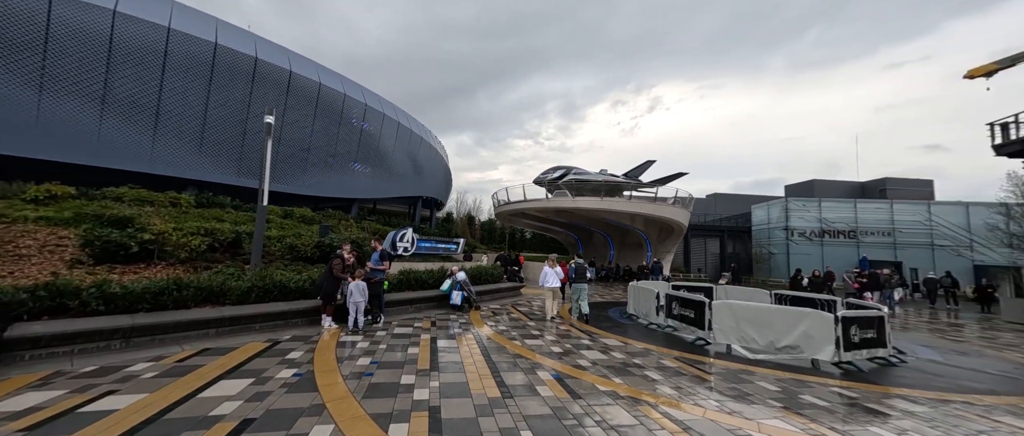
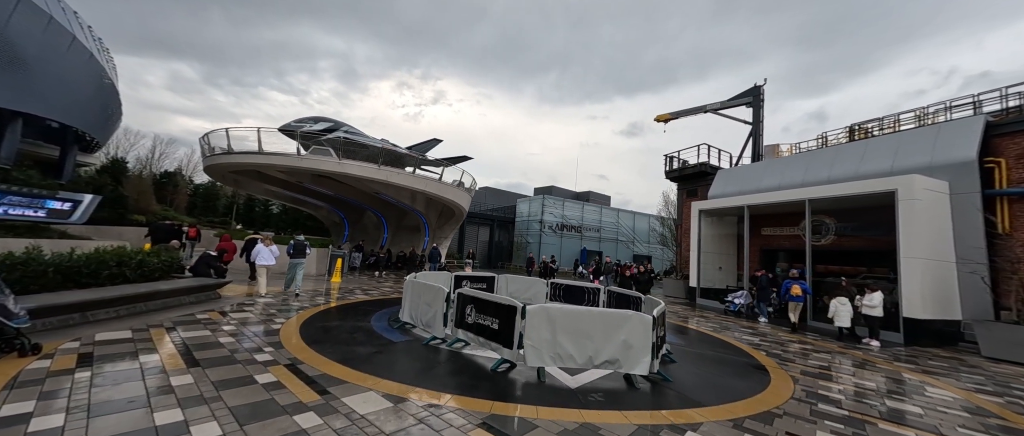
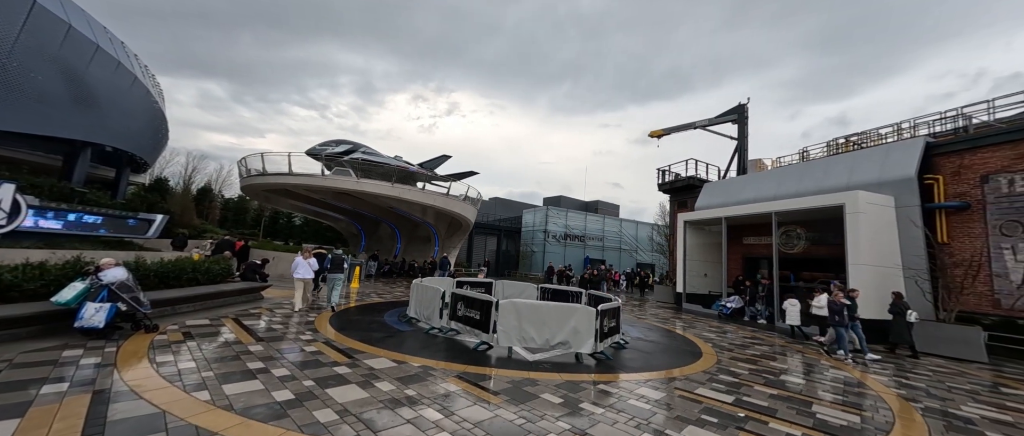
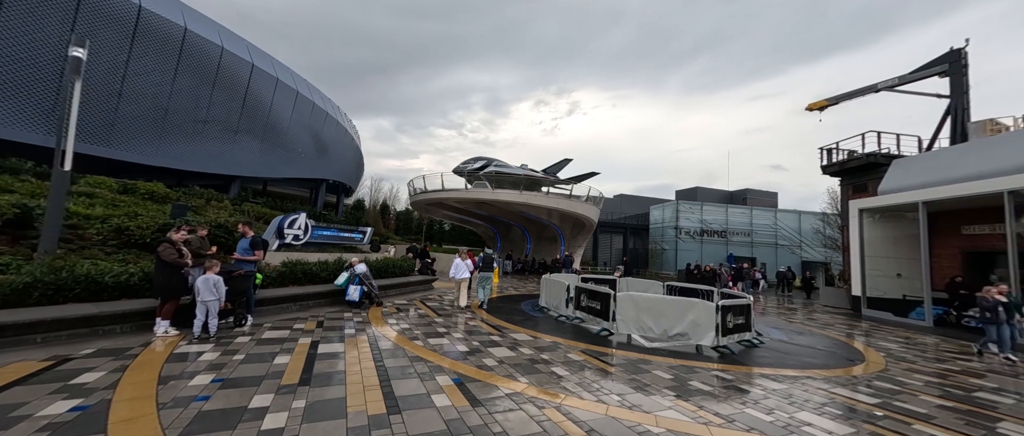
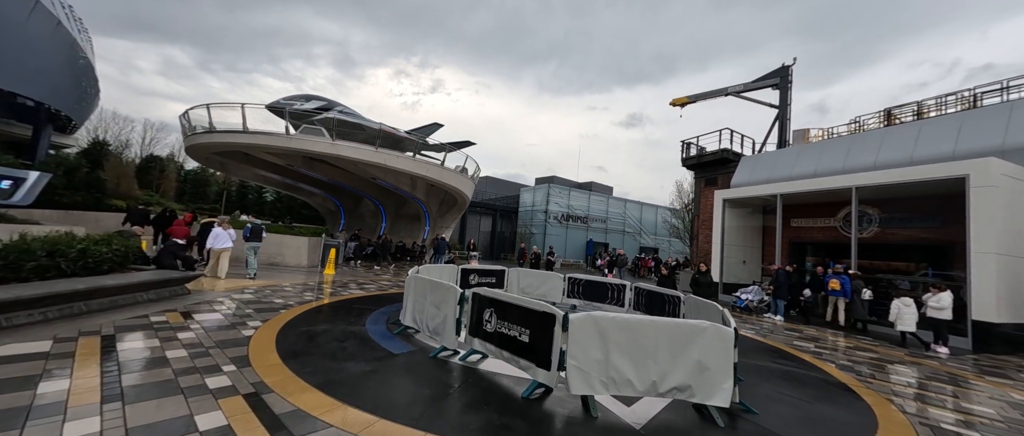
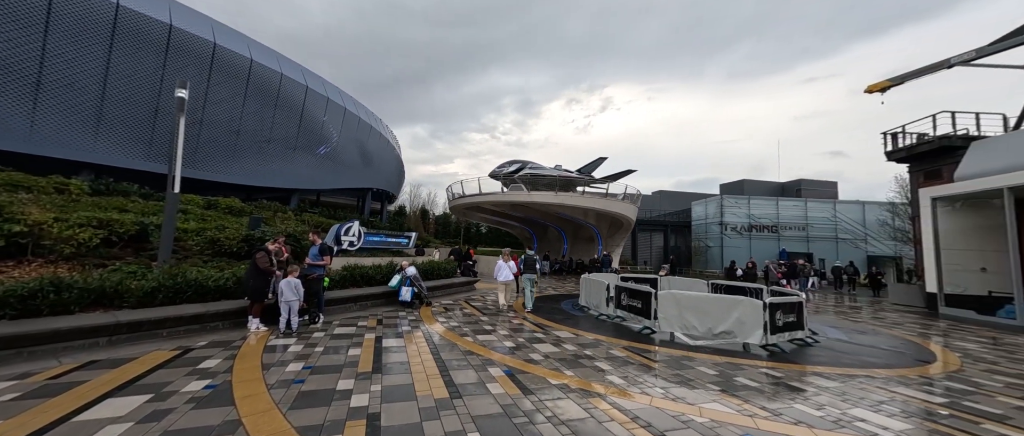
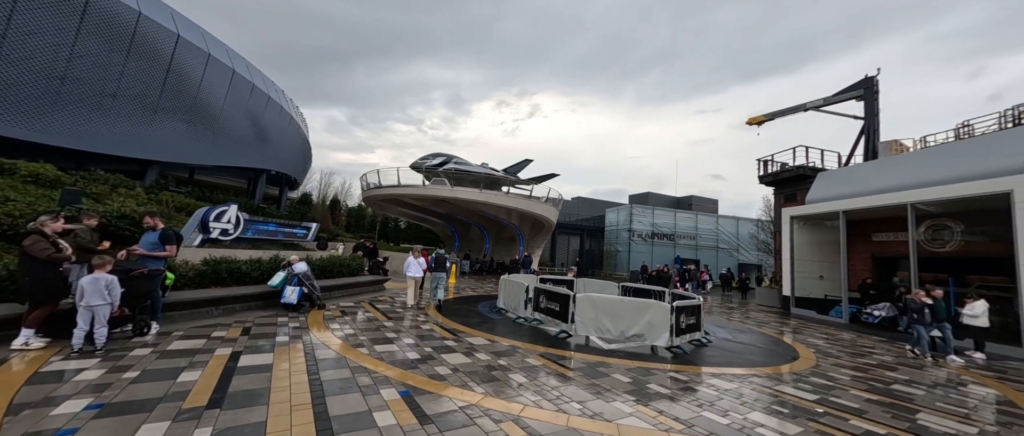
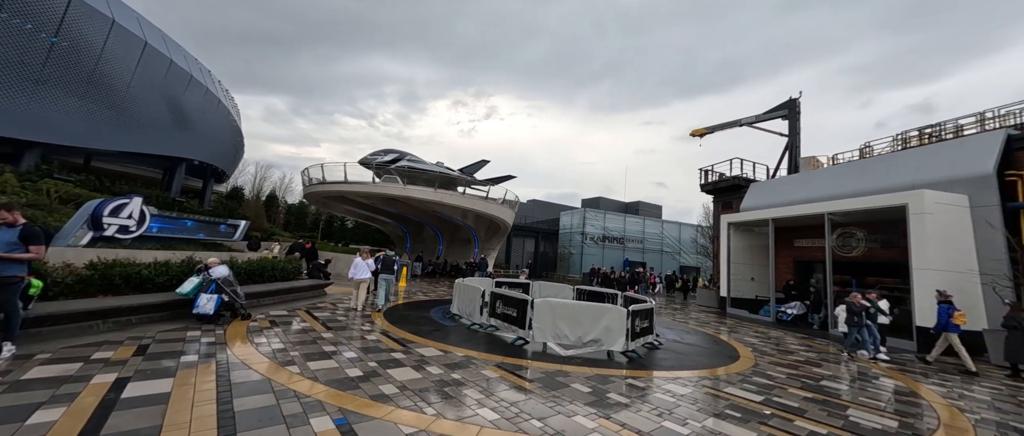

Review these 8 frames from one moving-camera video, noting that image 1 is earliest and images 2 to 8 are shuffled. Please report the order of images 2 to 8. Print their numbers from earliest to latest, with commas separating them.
6, 4, 7, 8, 3, 2, 5
